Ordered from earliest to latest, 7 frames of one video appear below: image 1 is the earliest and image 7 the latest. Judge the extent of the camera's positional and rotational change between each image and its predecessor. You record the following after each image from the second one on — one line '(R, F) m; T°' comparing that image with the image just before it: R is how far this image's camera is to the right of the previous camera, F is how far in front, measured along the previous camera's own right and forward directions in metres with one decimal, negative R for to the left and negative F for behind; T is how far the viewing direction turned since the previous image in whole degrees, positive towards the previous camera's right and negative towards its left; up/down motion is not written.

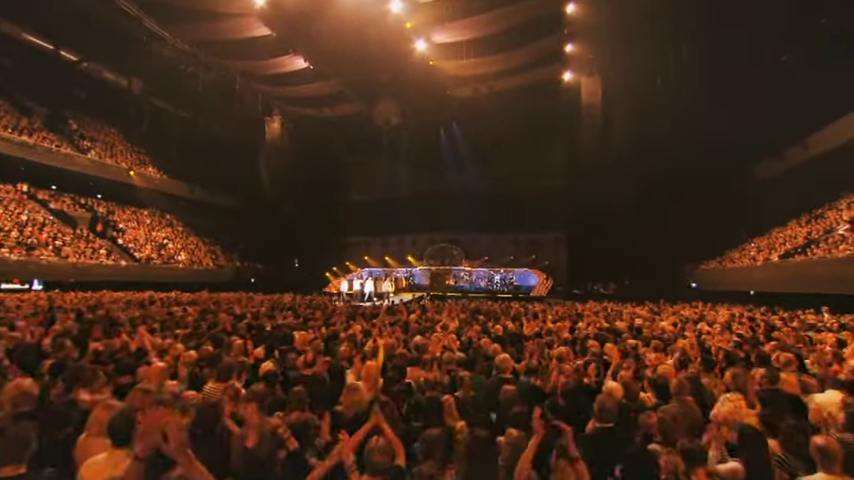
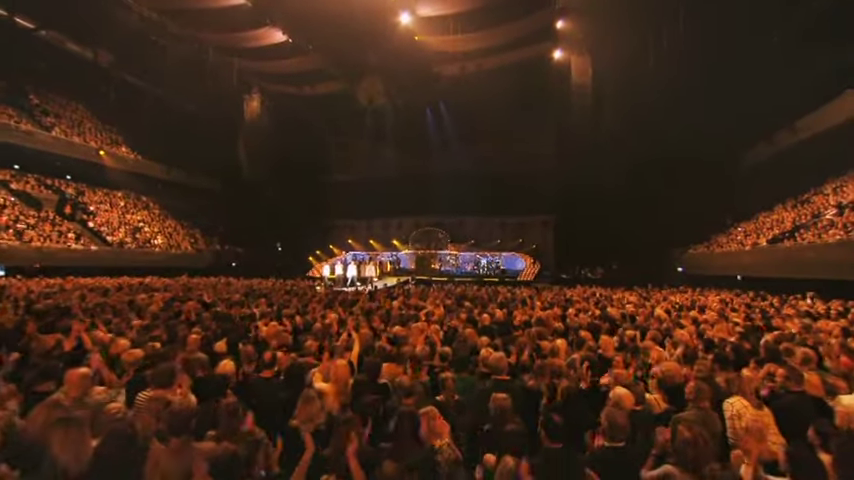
(+0.1, +0.7) m; +2°
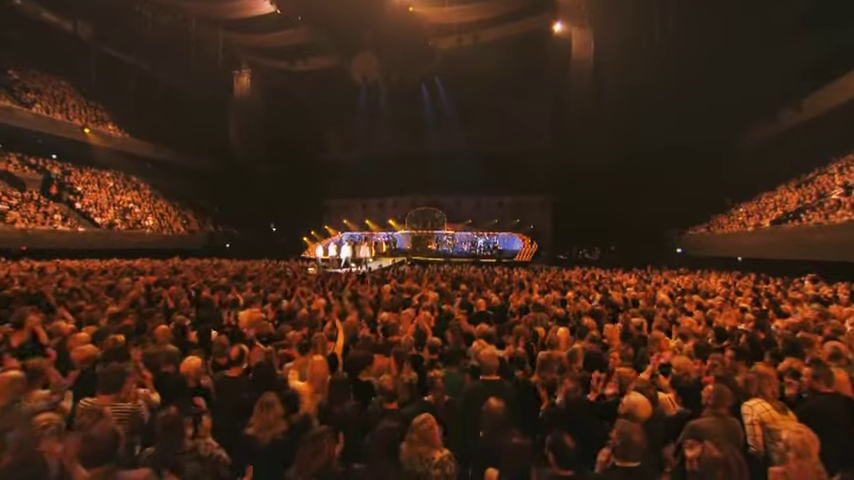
(+0.1, +0.5) m; 0°
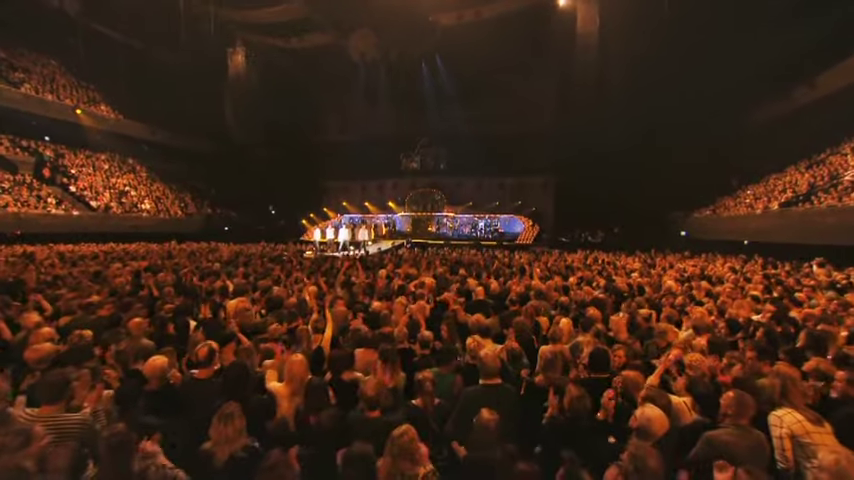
(+0.1, +0.4) m; 0°
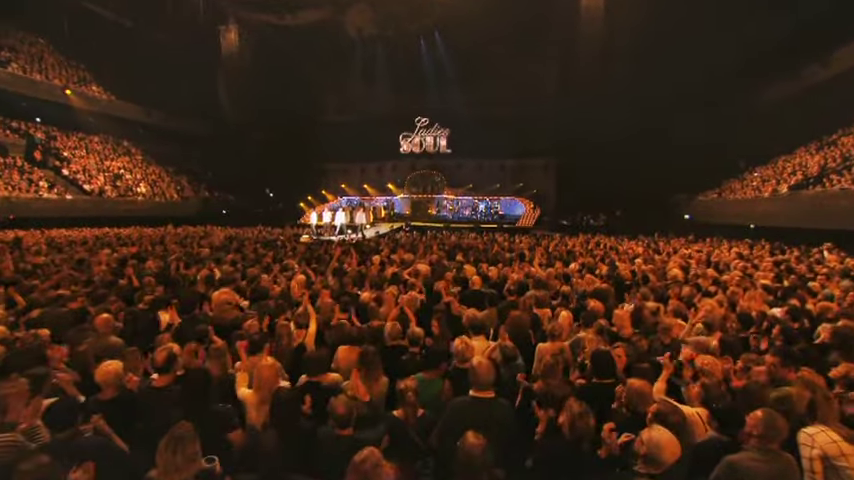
(+0.1, +0.4) m; 0°
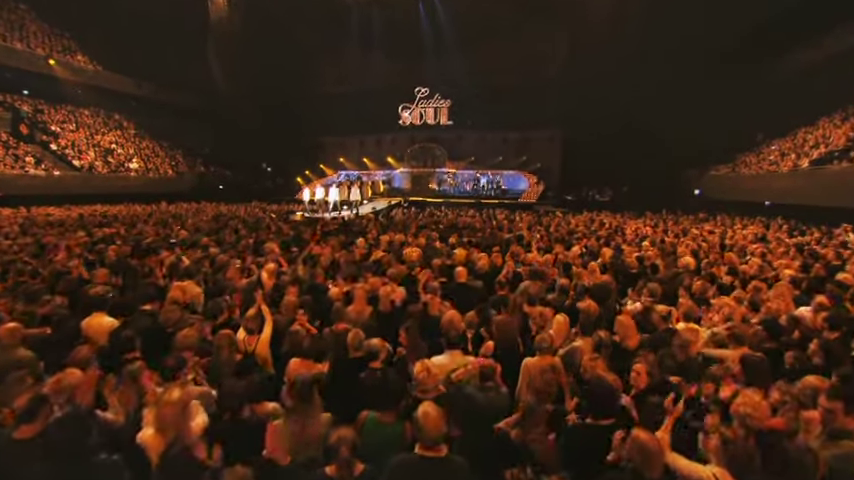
(+0.4, +0.8) m; -1°
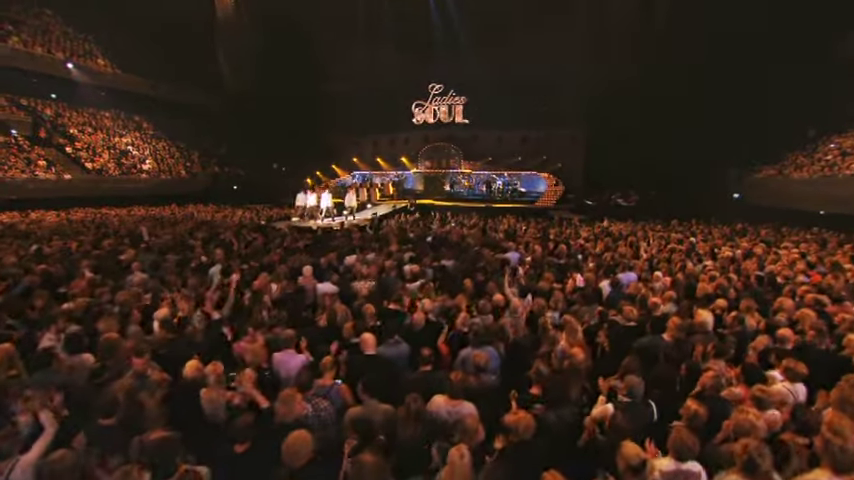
(+1.5, +1.7) m; -4°
